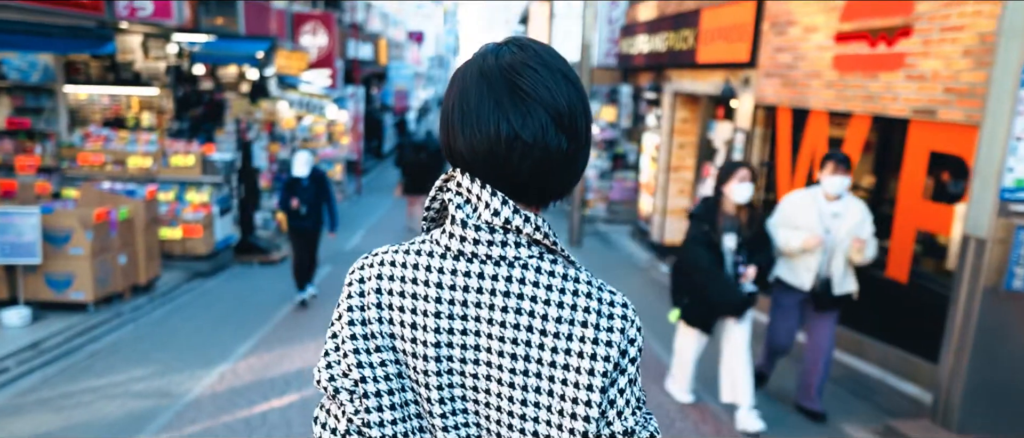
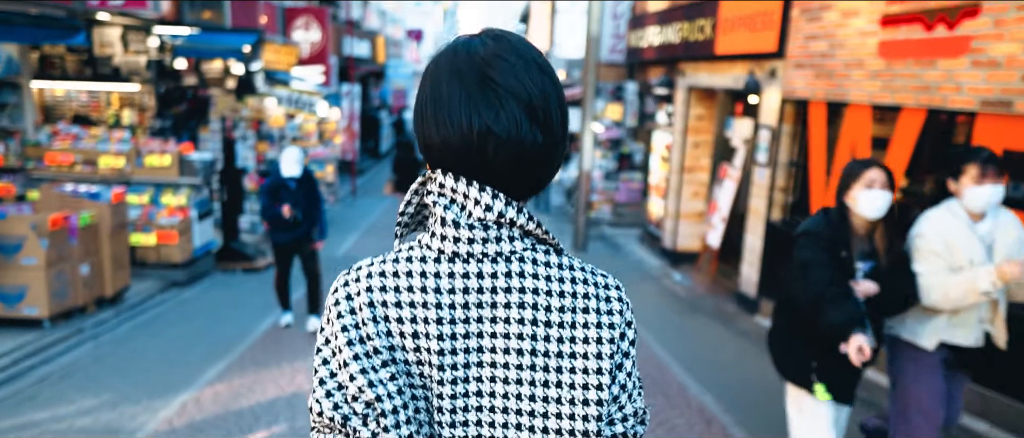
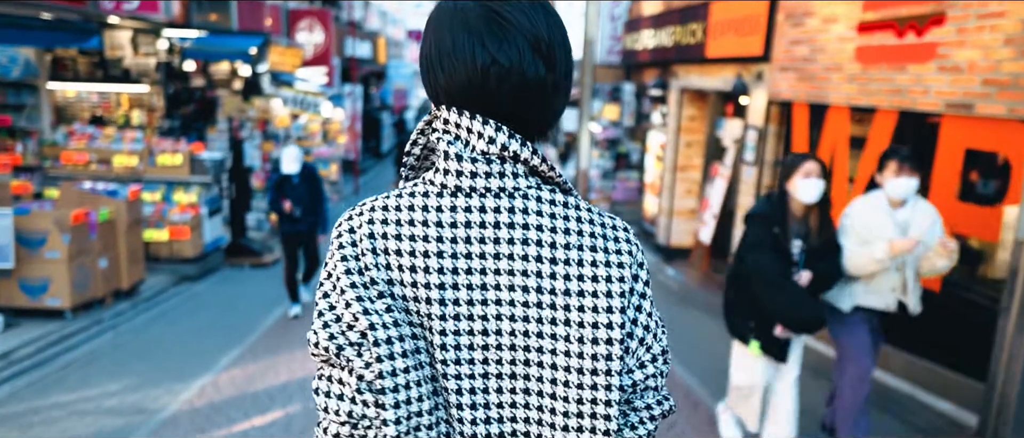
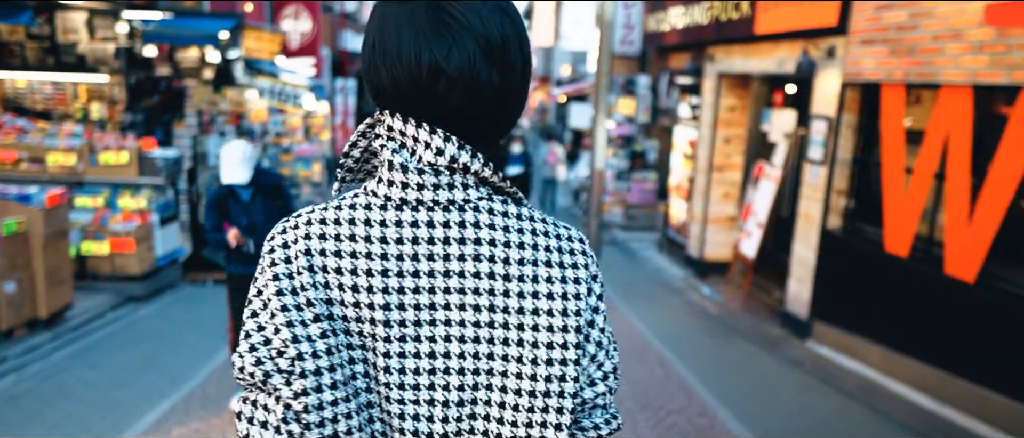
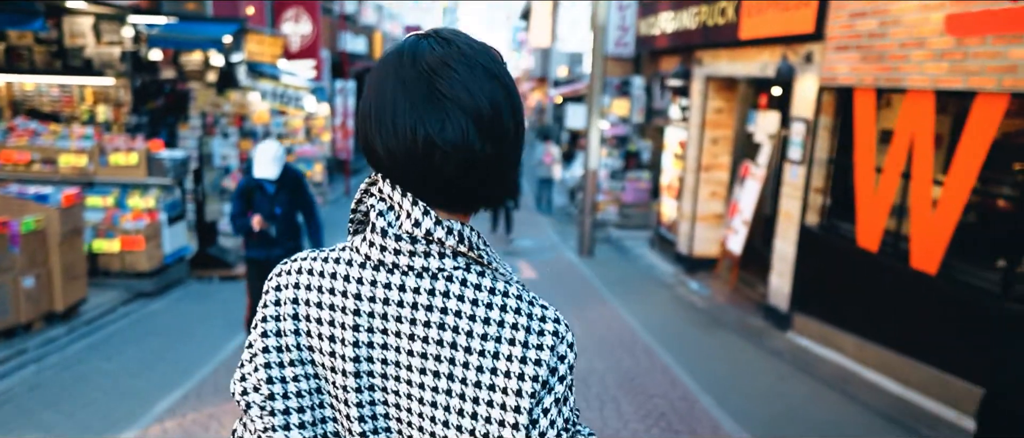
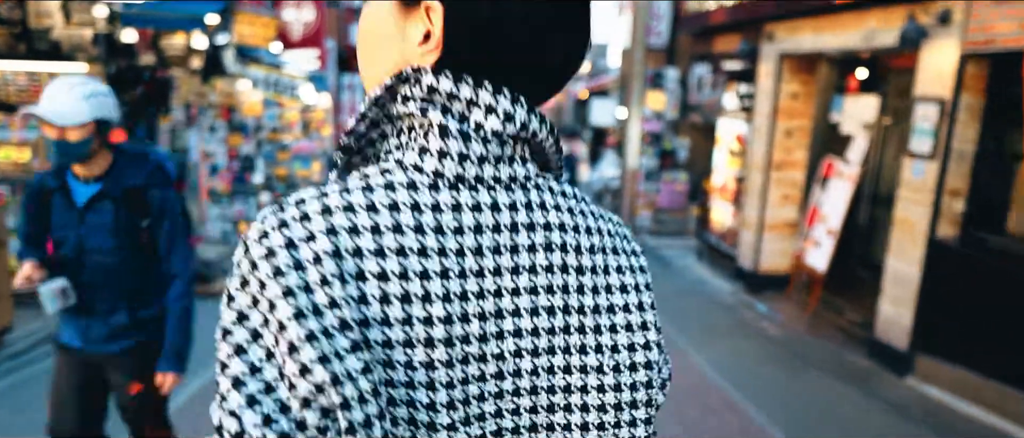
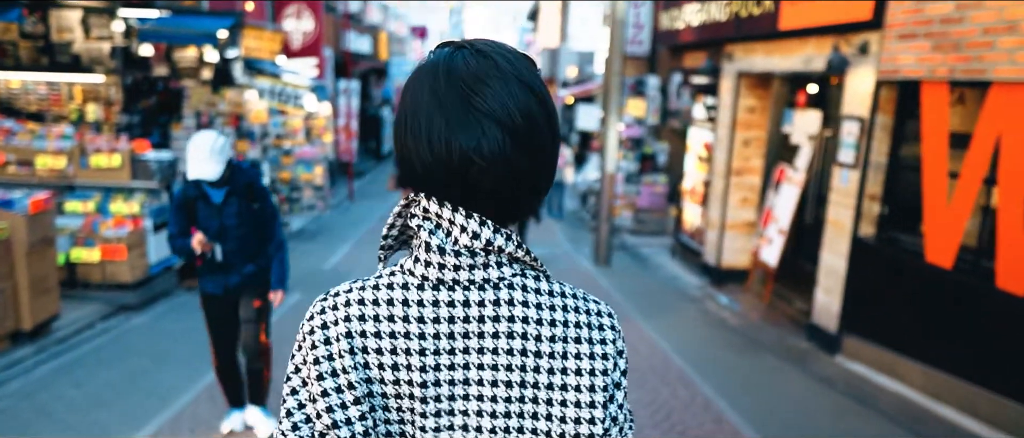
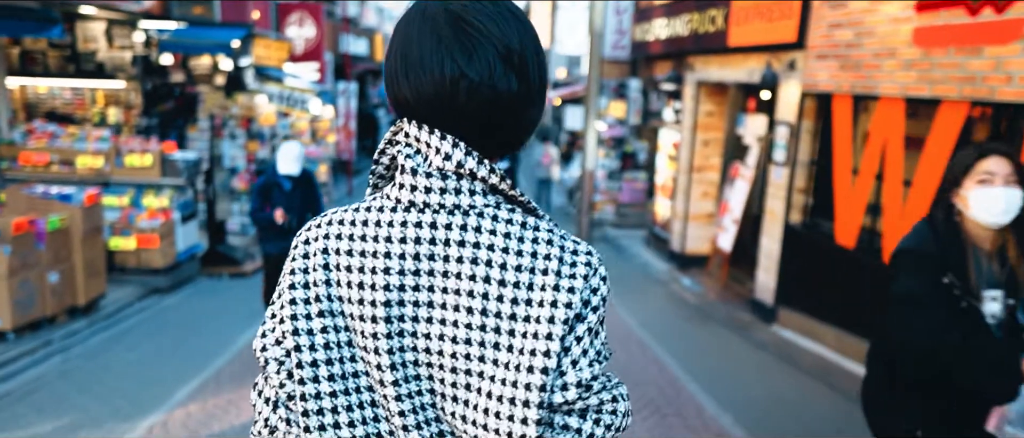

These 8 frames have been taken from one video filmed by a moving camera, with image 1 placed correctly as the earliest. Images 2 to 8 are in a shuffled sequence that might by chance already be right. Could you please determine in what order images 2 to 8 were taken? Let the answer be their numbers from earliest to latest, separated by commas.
3, 2, 8, 5, 4, 7, 6
